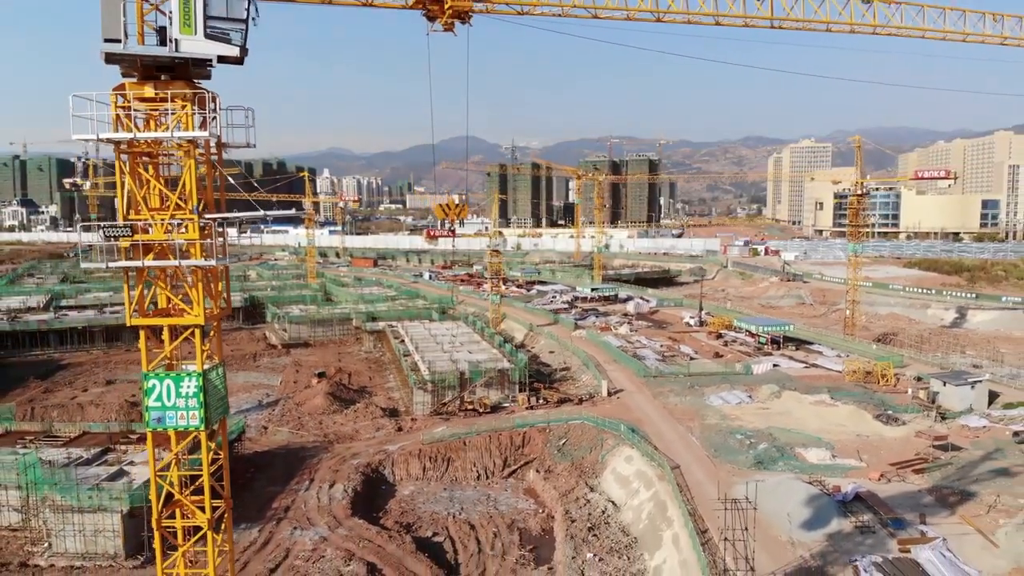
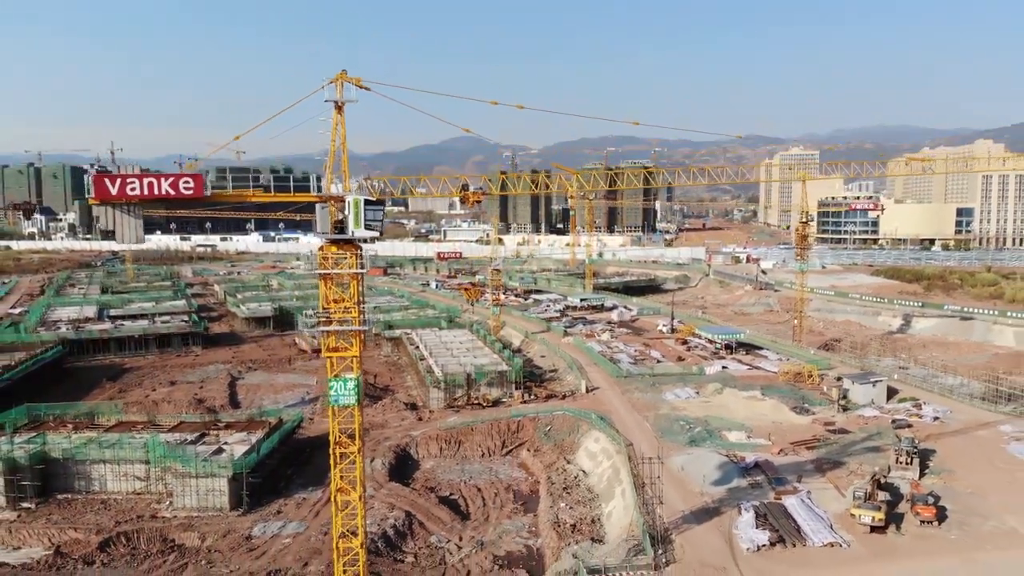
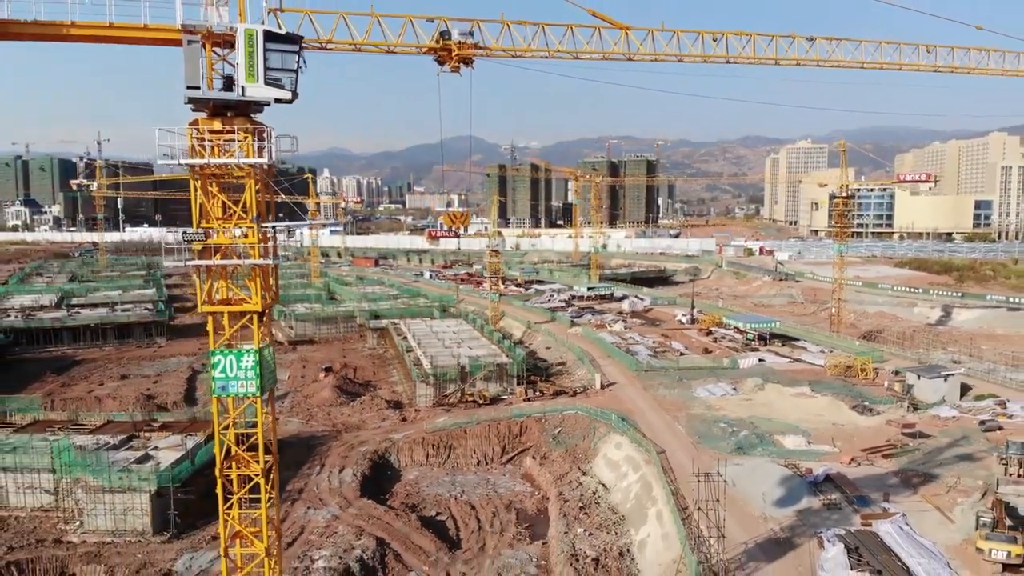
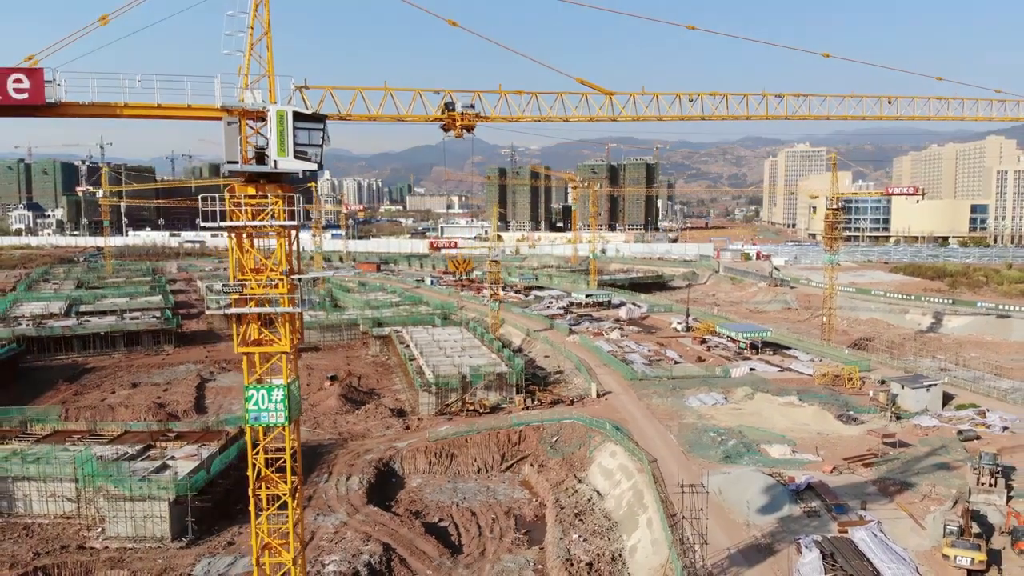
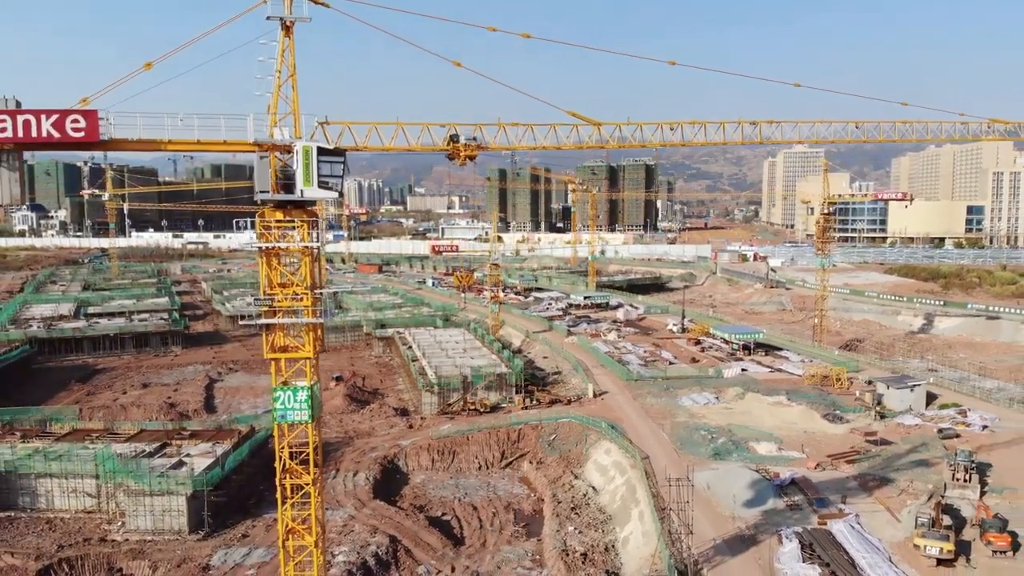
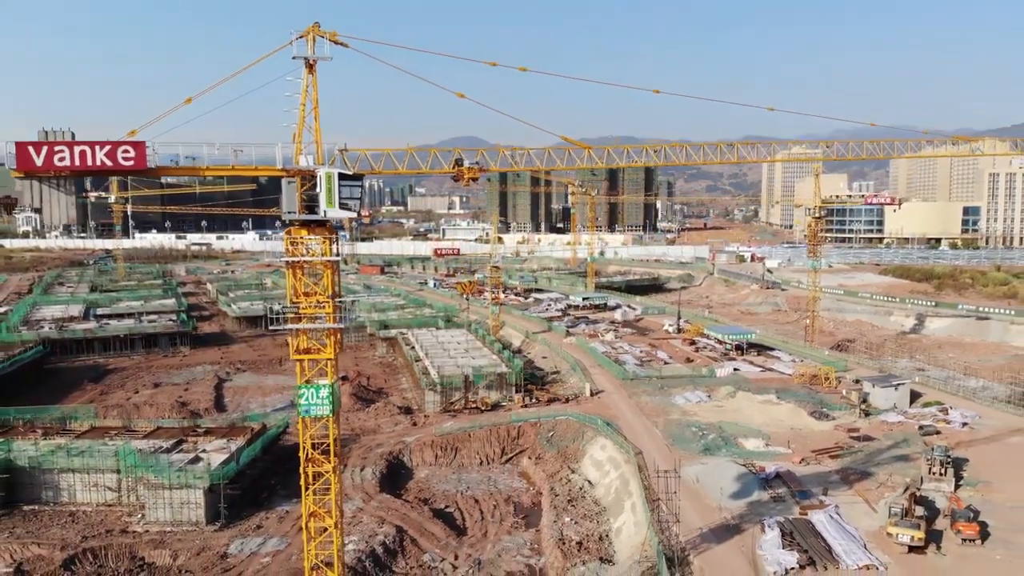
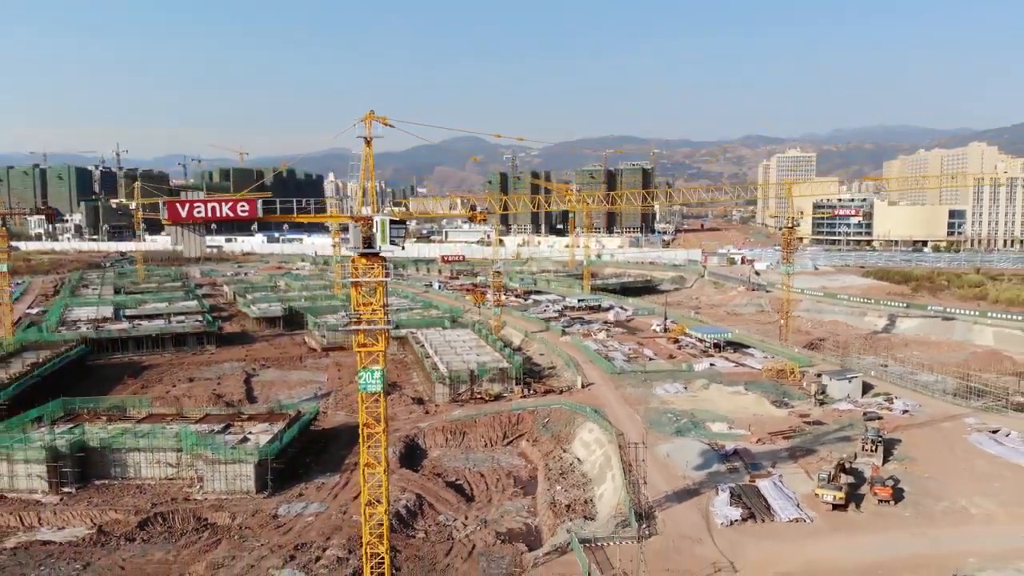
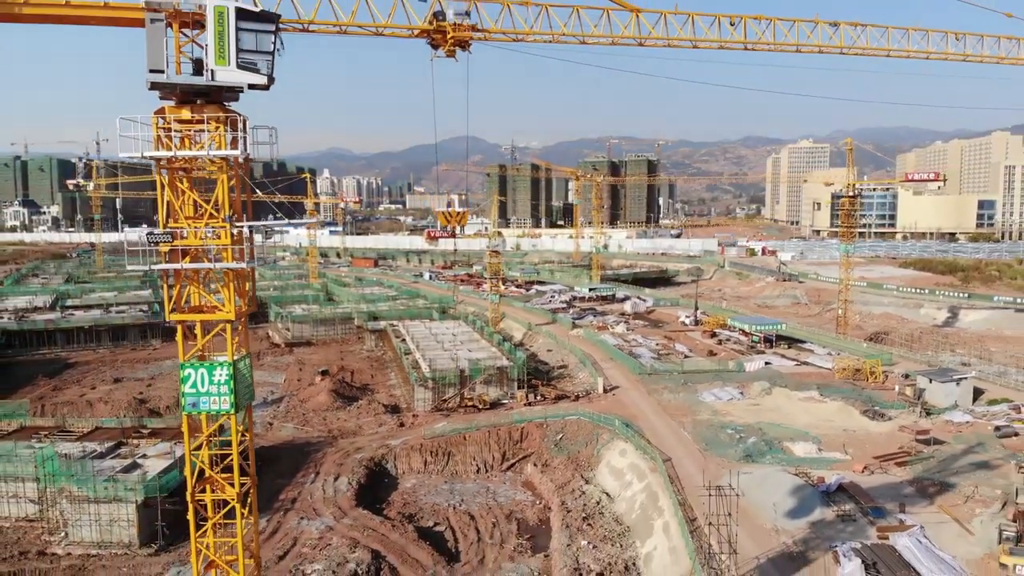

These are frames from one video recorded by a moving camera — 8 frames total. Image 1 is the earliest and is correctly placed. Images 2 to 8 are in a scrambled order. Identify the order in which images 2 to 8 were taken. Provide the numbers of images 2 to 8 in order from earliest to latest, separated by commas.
8, 3, 4, 5, 6, 2, 7
